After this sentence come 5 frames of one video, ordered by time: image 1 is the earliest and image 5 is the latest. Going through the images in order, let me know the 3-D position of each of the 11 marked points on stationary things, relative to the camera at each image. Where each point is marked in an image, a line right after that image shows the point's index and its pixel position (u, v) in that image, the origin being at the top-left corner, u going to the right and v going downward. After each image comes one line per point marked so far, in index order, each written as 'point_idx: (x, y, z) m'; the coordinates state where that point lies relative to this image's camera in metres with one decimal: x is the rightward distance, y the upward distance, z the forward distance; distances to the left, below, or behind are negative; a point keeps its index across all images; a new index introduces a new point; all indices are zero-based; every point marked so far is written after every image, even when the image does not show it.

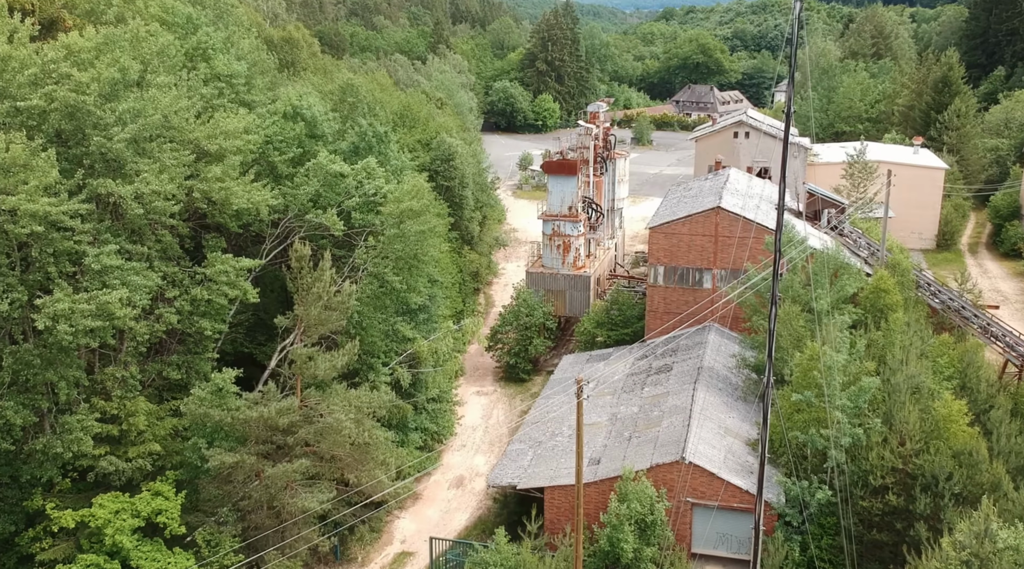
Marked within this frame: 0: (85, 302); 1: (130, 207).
0: (-9.3, -0.4, +19.2) m
1: (-8.5, +1.7, +19.9) m
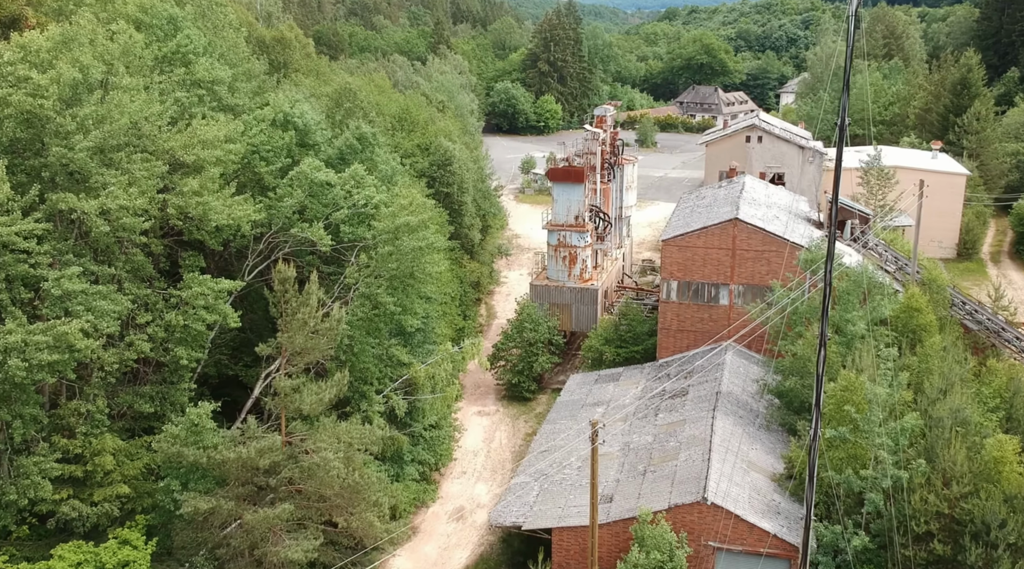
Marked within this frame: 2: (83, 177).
0: (-9.1, -1.0, +17.2) m
1: (-8.4, +1.2, +17.9) m
2: (-8.9, +2.2, +18.5) m
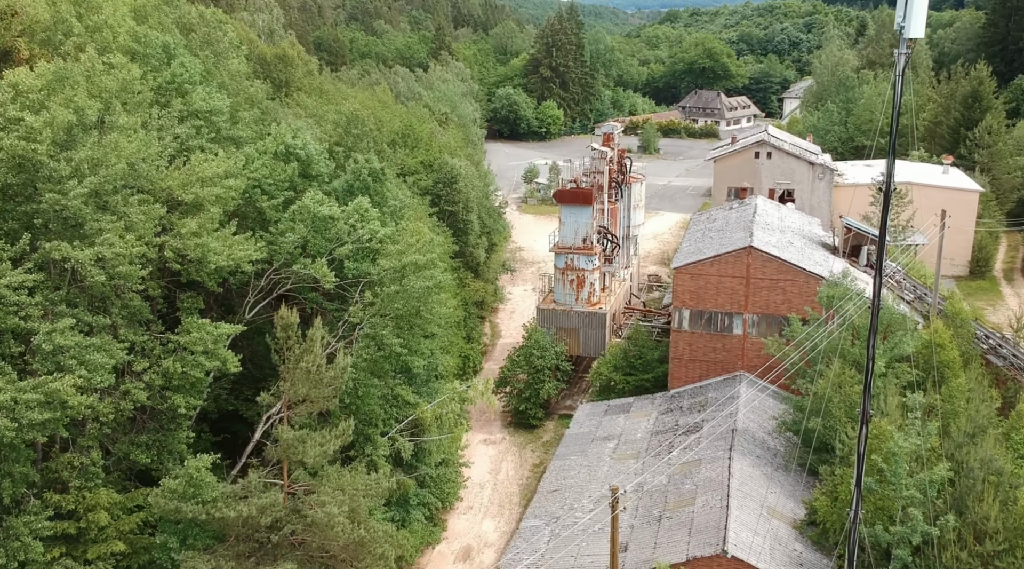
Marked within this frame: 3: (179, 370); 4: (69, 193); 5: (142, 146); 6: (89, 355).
0: (-8.9, -2.0, +16.4) m
1: (-8.1, +0.2, +17.0) m
2: (-8.7, +1.2, +17.7) m
3: (-7.2, -1.9, +19.3) m
4: (-8.5, +1.7, +17.0) m
5: (-8.0, +2.9, +19.1) m
6: (-8.2, -1.4, +17.3) m
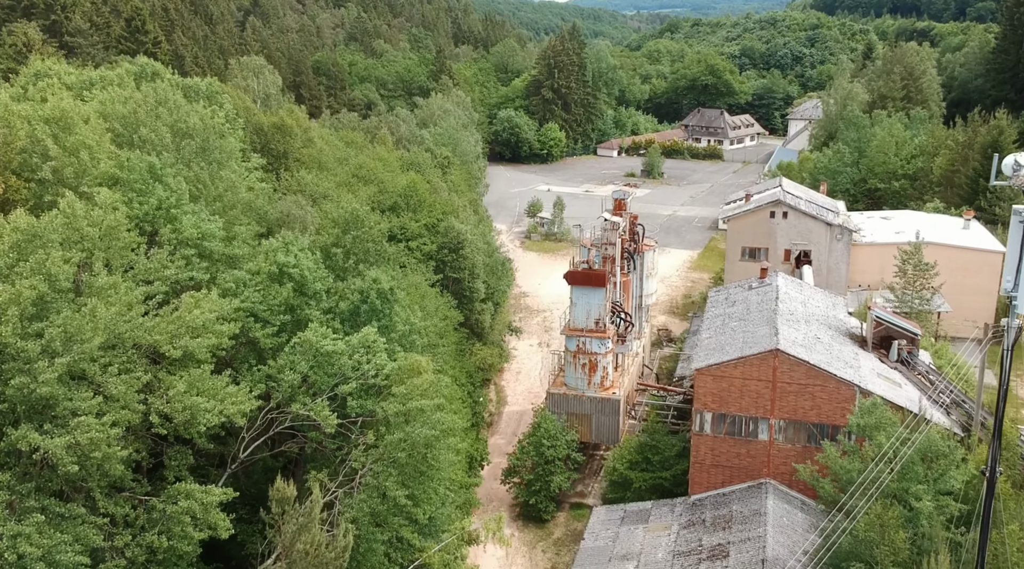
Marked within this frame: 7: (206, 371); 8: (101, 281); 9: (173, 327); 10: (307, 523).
0: (-8.5, -5.3, +14.6) m
1: (-7.8, -3.1, +15.3) m
2: (-8.3, -2.1, +15.9) m
3: (-6.9, -5.2, +17.5) m
4: (-8.1, -1.6, +15.3) m
5: (-7.6, -0.4, +17.3) m
6: (-7.9, -4.7, +15.5) m
7: (-6.4, -1.8, +18.6) m
8: (-8.0, +0.1, +17.2) m
9: (-7.0, -0.9, +18.3) m
10: (-4.1, -4.7, +17.5) m
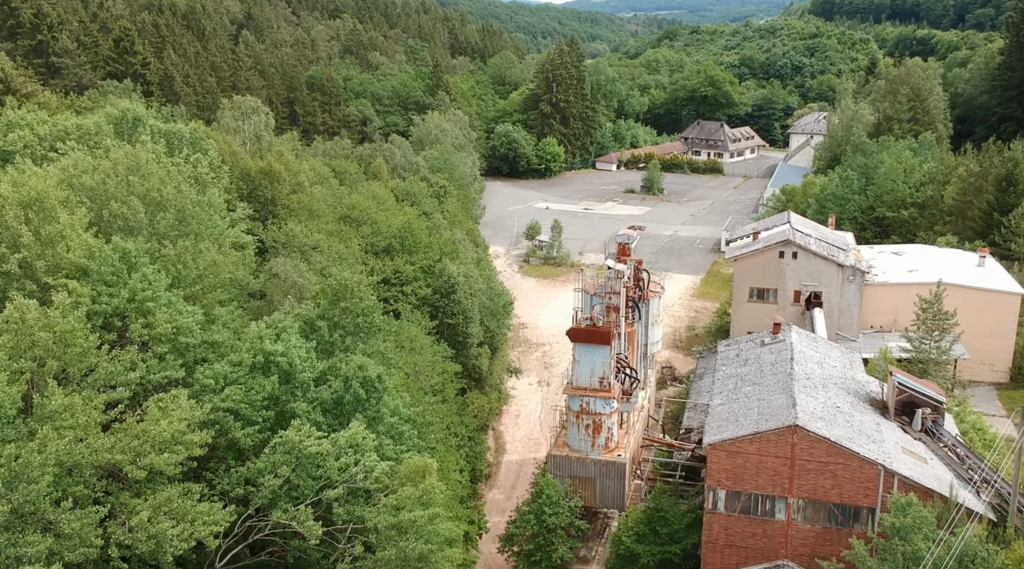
0: (-8.4, -7.3, +12.7) m
1: (-7.7, -5.2, +13.4) m
2: (-8.2, -4.2, +14.1) m
3: (-6.8, -7.2, +15.7) m
4: (-8.1, -3.6, +13.4) m
5: (-7.5, -2.5, +15.4) m
6: (-7.8, -6.7, +13.6) m
7: (-6.4, -3.9, +16.7) m
8: (-7.9, -2.0, +15.4) m
9: (-7.0, -3.0, +16.5) m
10: (-4.0, -6.7, +15.7) m
